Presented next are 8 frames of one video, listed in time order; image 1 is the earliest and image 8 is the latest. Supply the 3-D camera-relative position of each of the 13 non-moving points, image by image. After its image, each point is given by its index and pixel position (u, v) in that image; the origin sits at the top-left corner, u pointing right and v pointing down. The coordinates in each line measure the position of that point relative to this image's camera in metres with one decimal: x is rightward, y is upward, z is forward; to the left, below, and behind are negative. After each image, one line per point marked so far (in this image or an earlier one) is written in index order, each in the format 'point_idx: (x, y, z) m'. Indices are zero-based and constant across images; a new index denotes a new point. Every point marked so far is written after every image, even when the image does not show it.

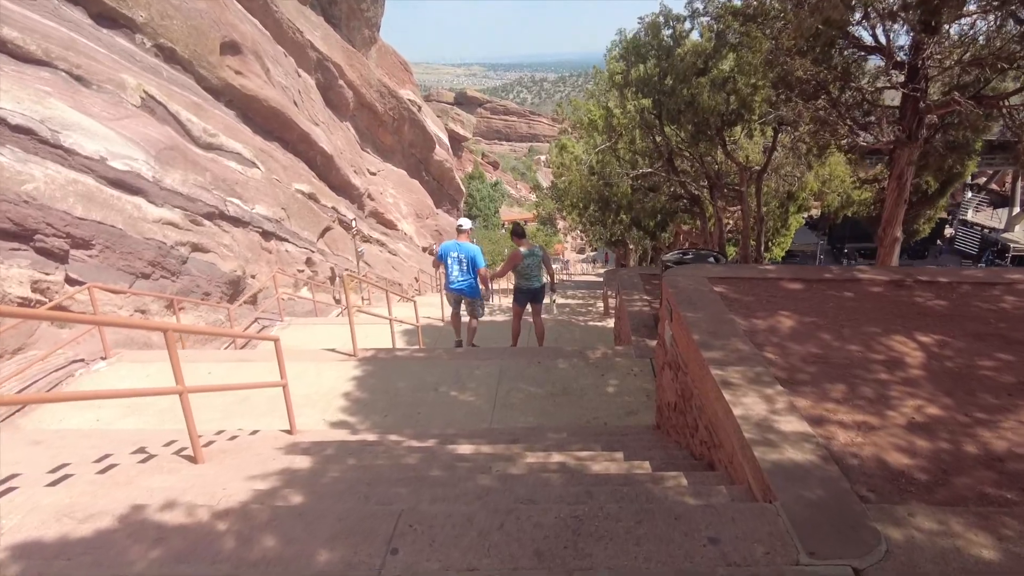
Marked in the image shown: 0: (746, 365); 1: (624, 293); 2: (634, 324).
0: (+1.2, -0.4, +3.3) m
1: (+1.4, 0.0, +8.2) m
2: (+1.3, -0.4, +7.1) m
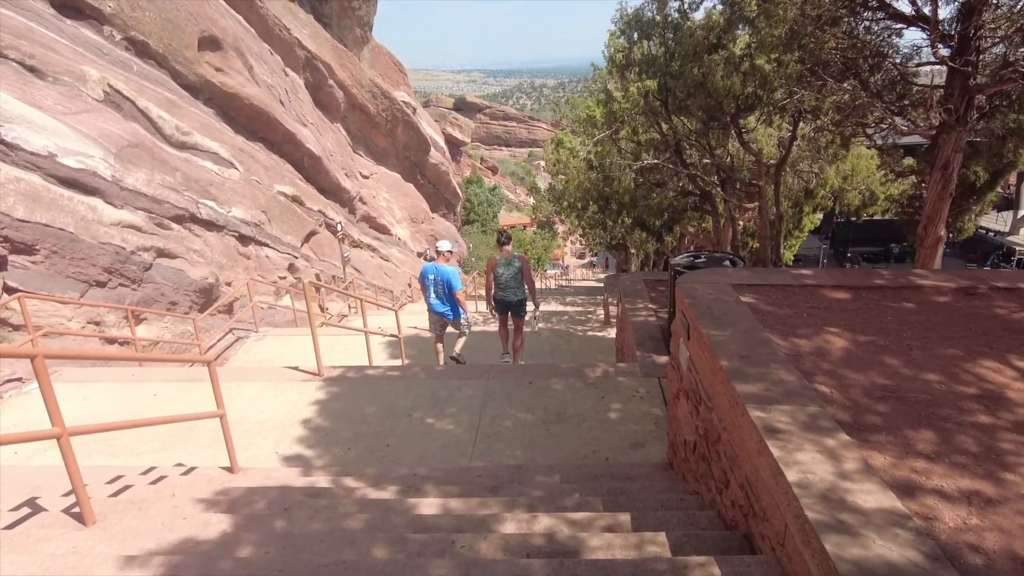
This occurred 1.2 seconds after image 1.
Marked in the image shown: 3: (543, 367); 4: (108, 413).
0: (+1.1, -0.4, +2.5) m
1: (+1.3, -0.1, +7.4) m
2: (+1.2, -0.5, +6.3) m
3: (+0.3, -0.7, +5.9) m
4: (-3.5, -1.1, +5.7) m
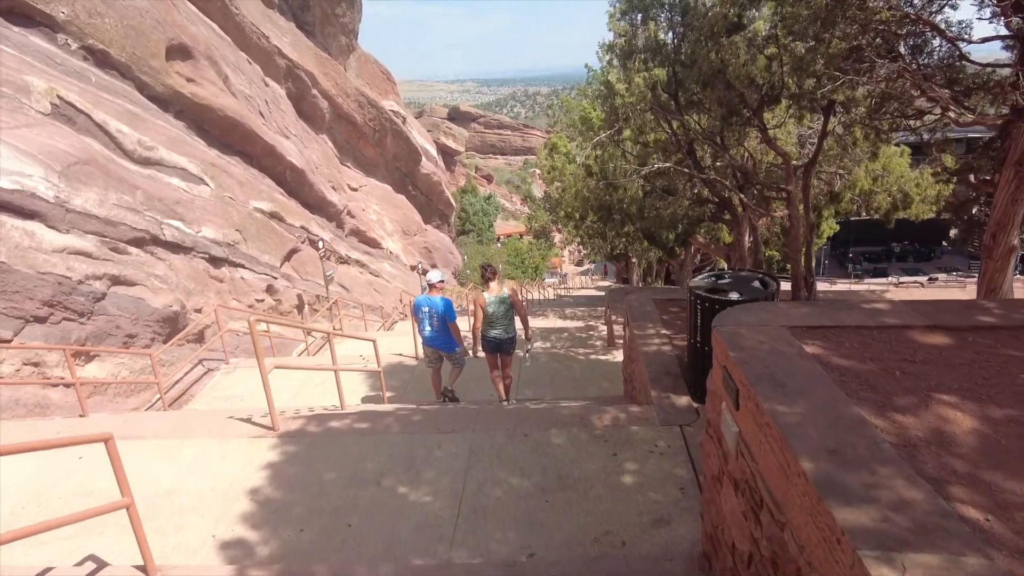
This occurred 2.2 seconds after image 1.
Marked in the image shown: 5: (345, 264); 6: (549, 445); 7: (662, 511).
0: (+1.0, -0.6, +1.5) m
1: (+1.2, -0.3, +6.4) m
2: (+1.1, -0.7, +5.3) m
3: (+0.2, -1.0, +5.0) m
4: (-3.6, -1.4, +4.8) m
5: (-4.6, +0.7, +18.3) m
6: (+0.3, -1.1, +4.5) m
7: (+0.9, -1.3, +3.8) m
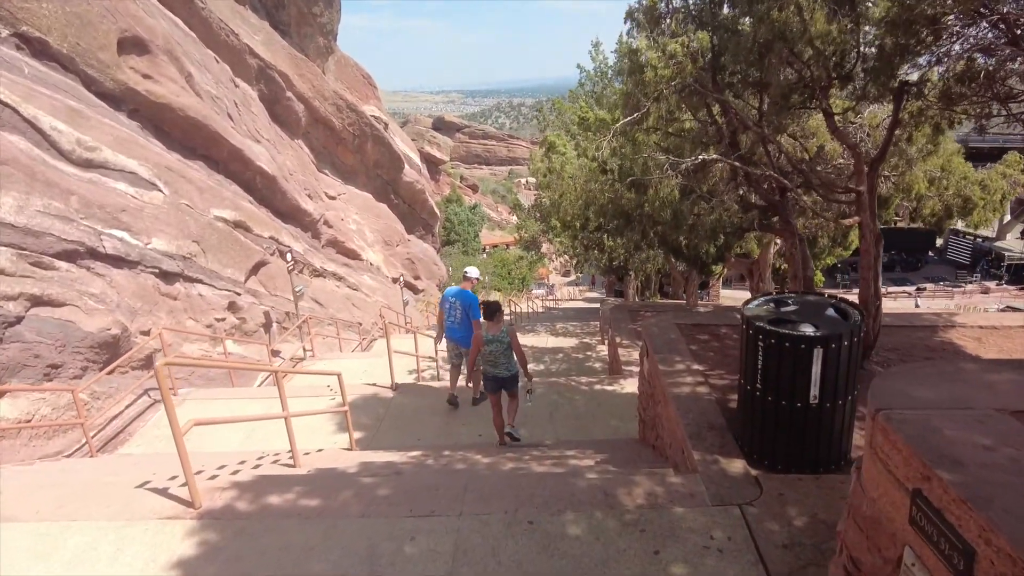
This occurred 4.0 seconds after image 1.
0: (+1.1, -0.7, +0.3) m
1: (+1.1, -0.5, +5.2) m
2: (+1.1, -0.9, +4.1) m
3: (+0.2, -1.1, +3.8) m
4: (-3.6, -1.6, +3.5) m
5: (-4.9, +0.3, +17.0) m
6: (+0.3, -1.2, +3.3) m
7: (+0.9, -1.4, +2.6) m
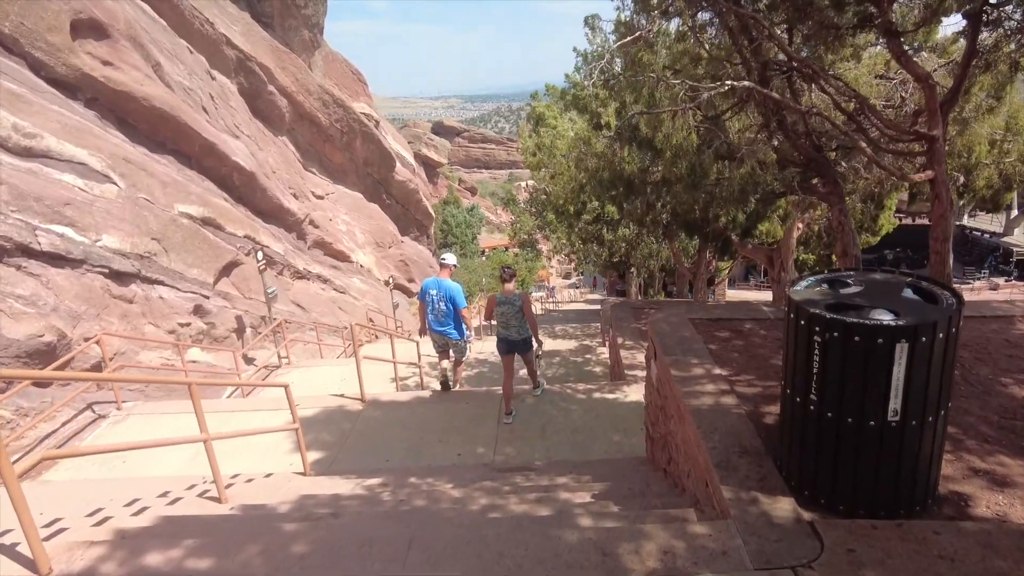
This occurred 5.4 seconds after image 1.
0: (+0.9, -0.6, -0.7) m
1: (+1.0, -0.4, +4.2) m
2: (+0.9, -0.8, +3.1) m
3: (+0.1, -1.1, +2.7) m
4: (-3.7, -1.5, +2.4) m
5: (-5.1, +0.2, +16.0) m
6: (+0.1, -1.1, +2.2) m
7: (+0.7, -1.3, +1.5) m
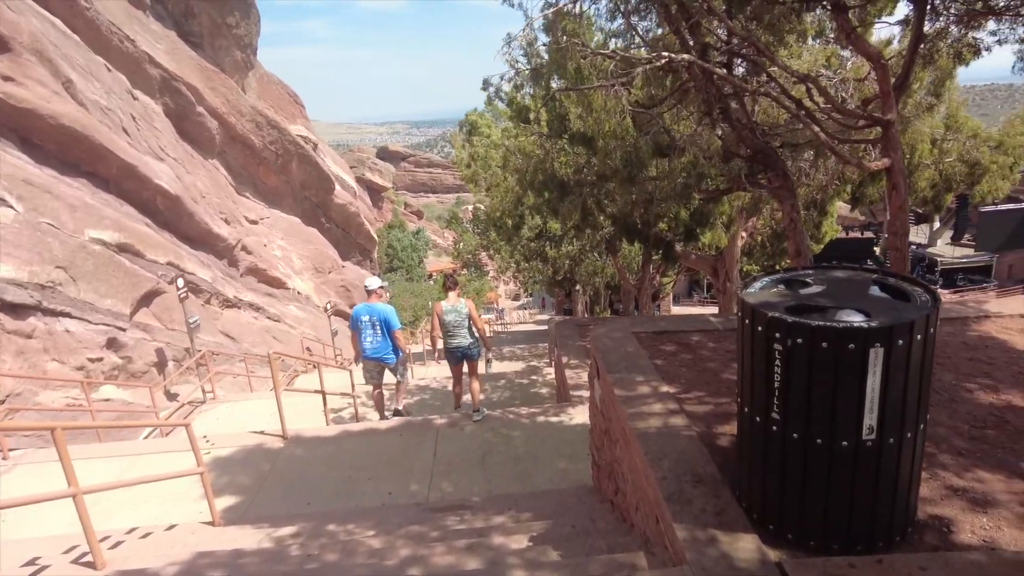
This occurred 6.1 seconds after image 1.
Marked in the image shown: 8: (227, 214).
0: (+0.8, -0.5, -1.1) m
1: (+0.6, -0.5, +3.8) m
2: (+0.6, -0.8, +2.7) m
3: (-0.2, -1.1, +2.2) m
4: (-4.0, -1.7, +1.6) m
5: (-6.4, -0.4, +15.1) m
6: (-0.1, -1.1, +1.7) m
7: (+0.5, -1.3, +1.1) m
8: (-7.8, +2.0, +18.1) m
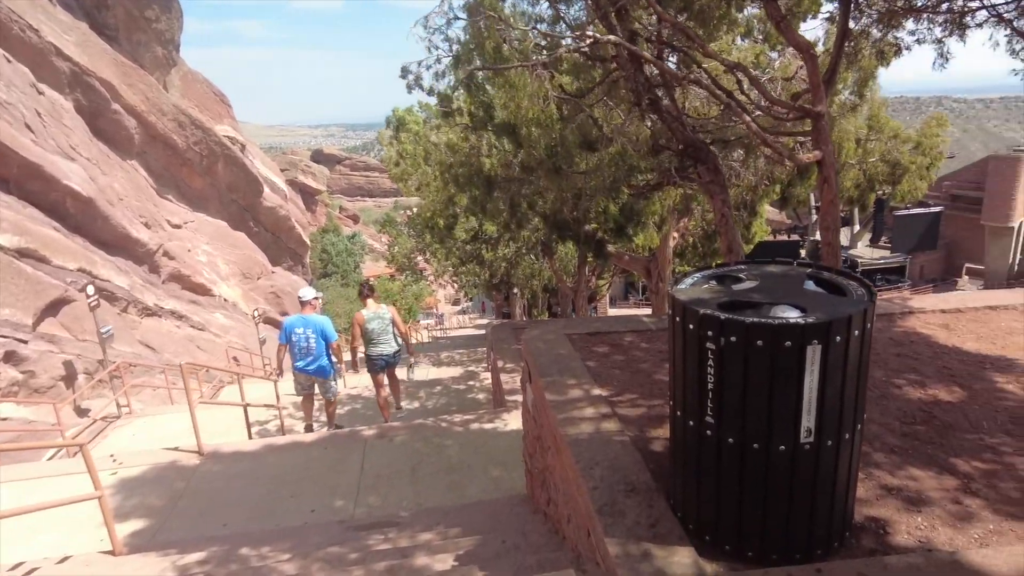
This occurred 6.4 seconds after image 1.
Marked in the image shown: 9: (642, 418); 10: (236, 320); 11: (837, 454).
0: (+0.9, -0.4, -1.2) m
1: (+0.2, -0.5, +3.6) m
2: (+0.3, -0.8, +2.5) m
3: (-0.5, -1.1, +2.0) m
4: (-4.1, -1.7, +1.1) m
5: (-7.8, -0.6, +14.3) m
6: (-0.3, -1.1, +1.5) m
7: (+0.4, -1.3, +0.9) m
8: (-9.5, +1.8, +17.1) m
9: (+0.6, -0.6, +3.3) m
10: (-7.3, -0.8, +17.3) m
11: (+1.0, -0.5, +2.1) m
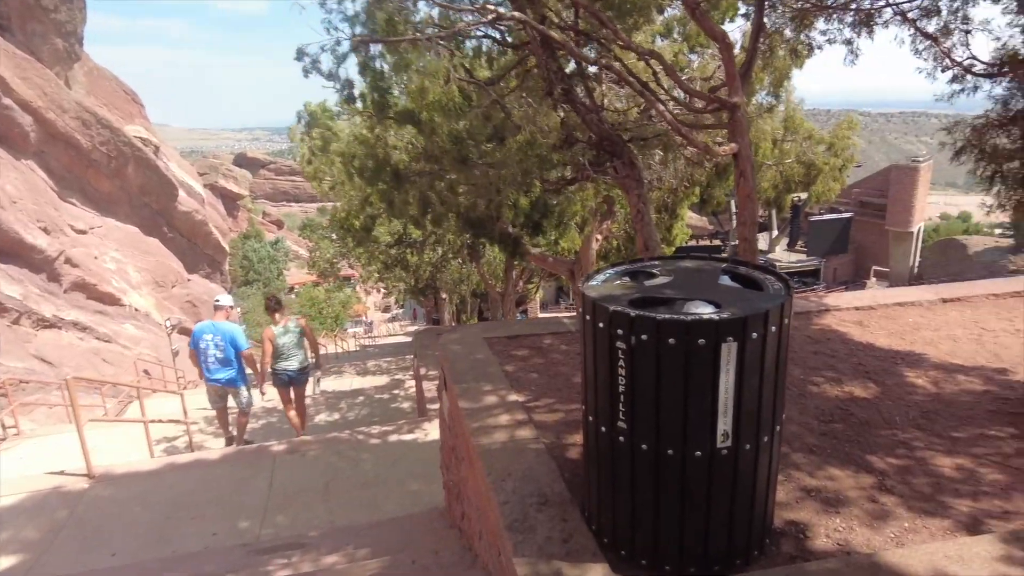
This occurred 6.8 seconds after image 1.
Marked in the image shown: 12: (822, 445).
0: (+0.9, -0.4, -1.3) m
1: (-0.3, -0.5, +3.4) m
2: (0.0, -0.8, +2.3) m
3: (-0.8, -1.1, +1.7) m
4: (-4.3, -1.7, +0.4) m
5: (-9.2, -0.8, +13.2) m
6: (-0.6, -1.1, +1.3) m
7: (+0.2, -1.2, +0.7) m
8: (-11.3, +1.6, +15.9) m
9: (+0.2, -0.6, +3.1) m
10: (-9.0, -1.1, +16.3) m
11: (+0.7, -0.5, +2.0) m
12: (+1.3, -0.7, +2.9) m
